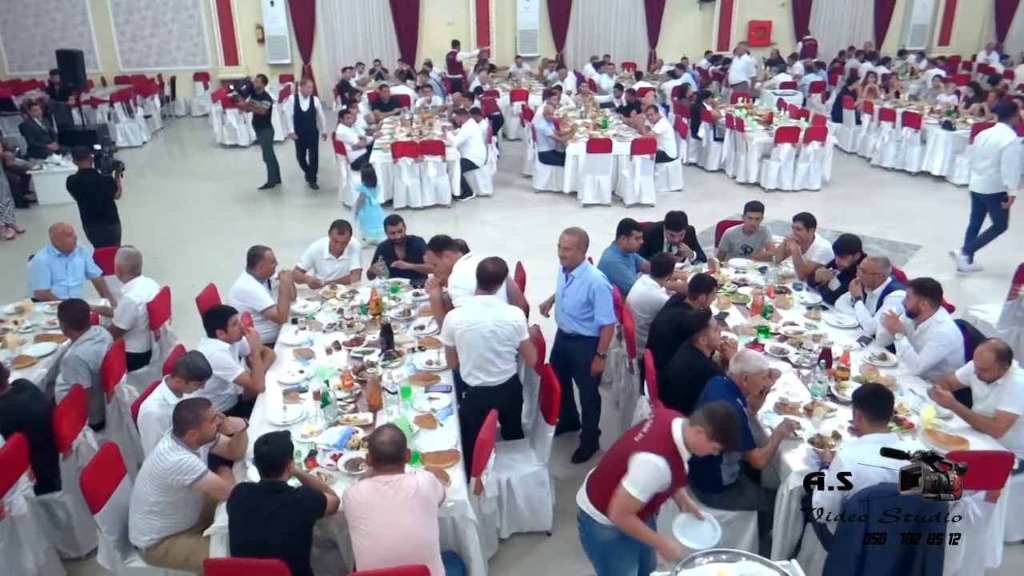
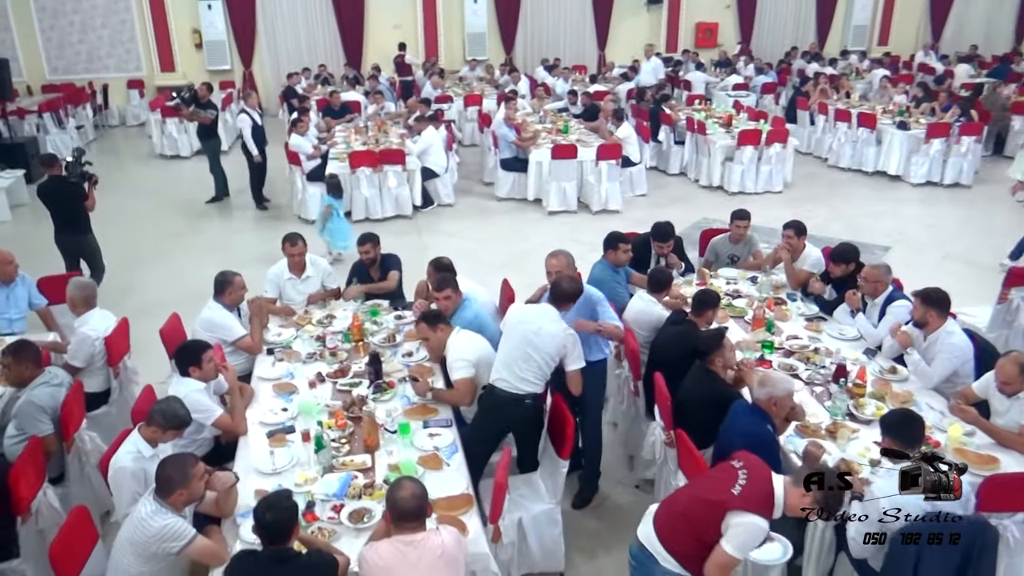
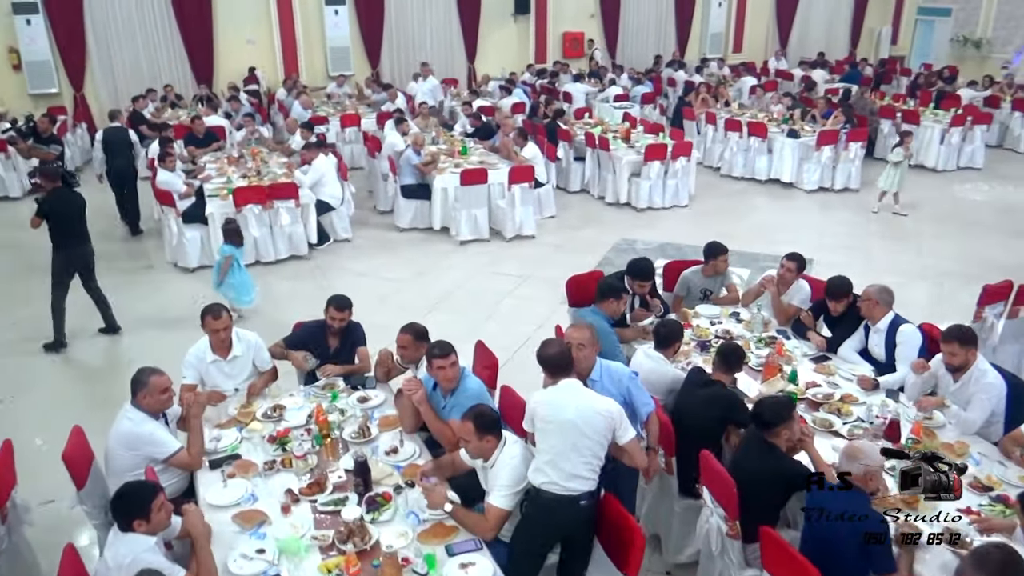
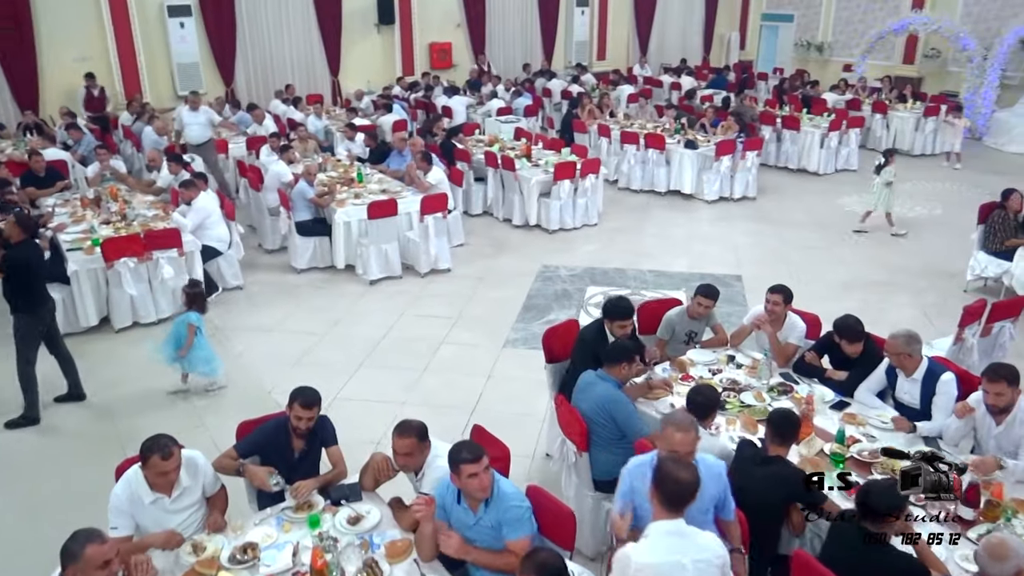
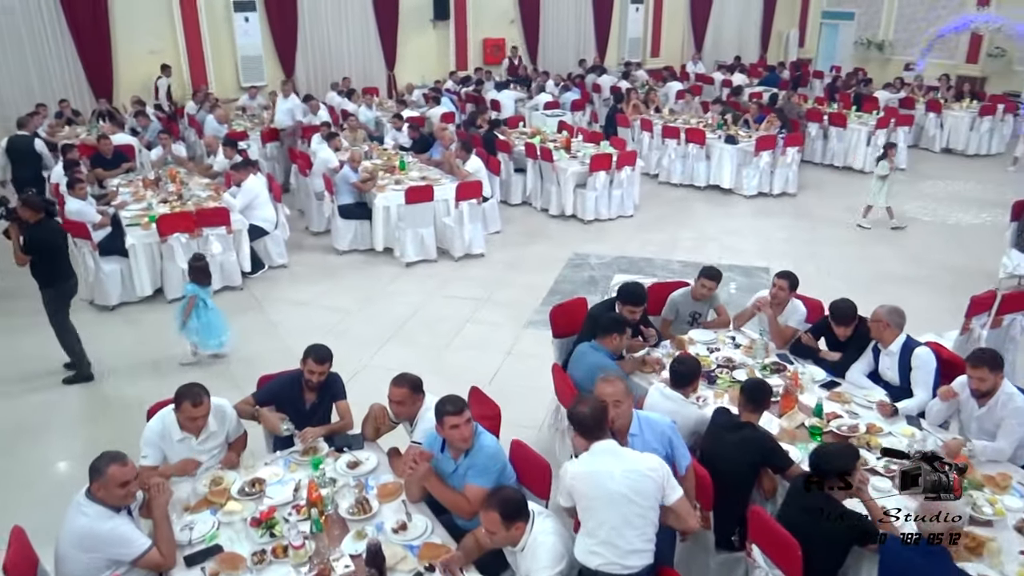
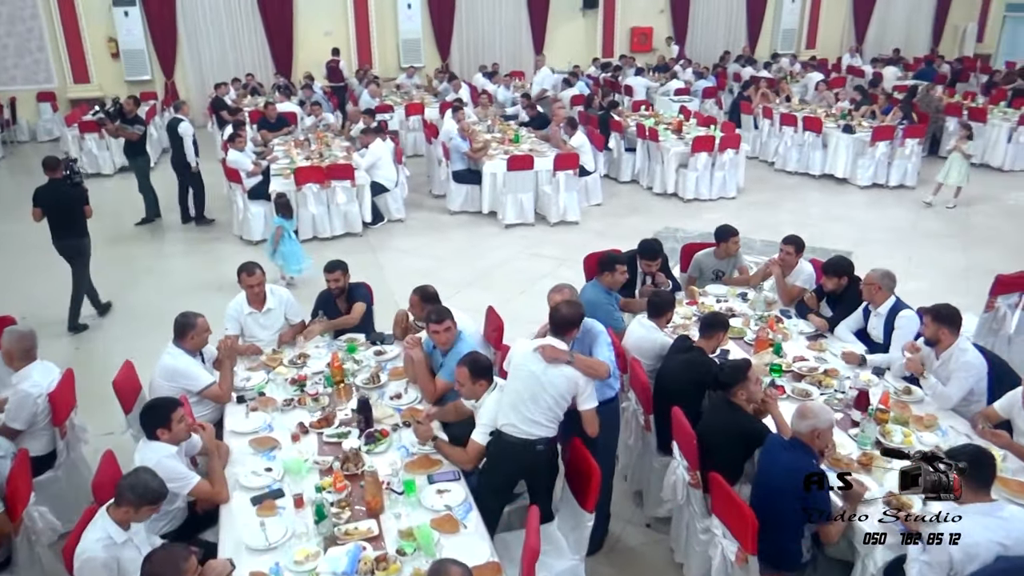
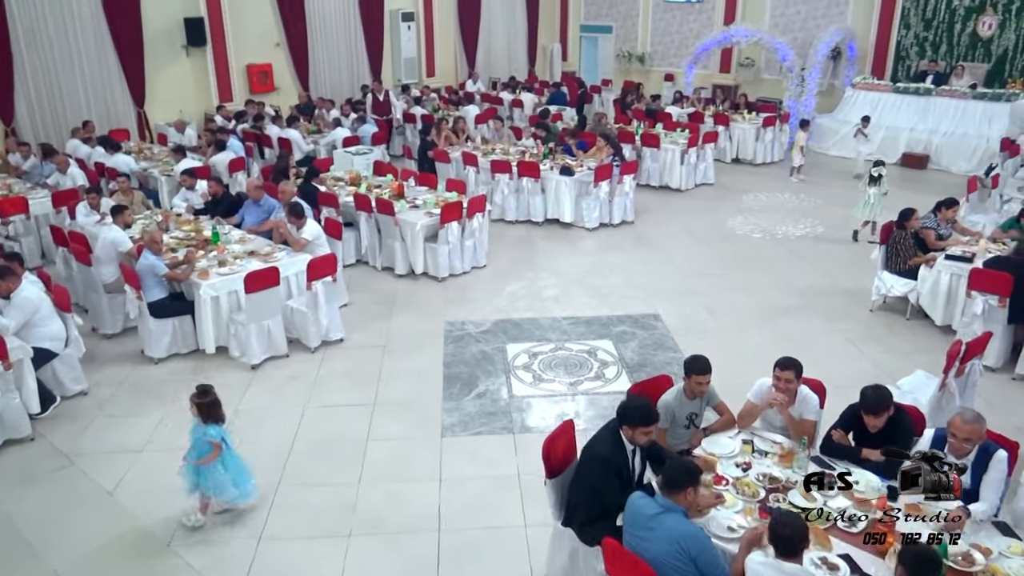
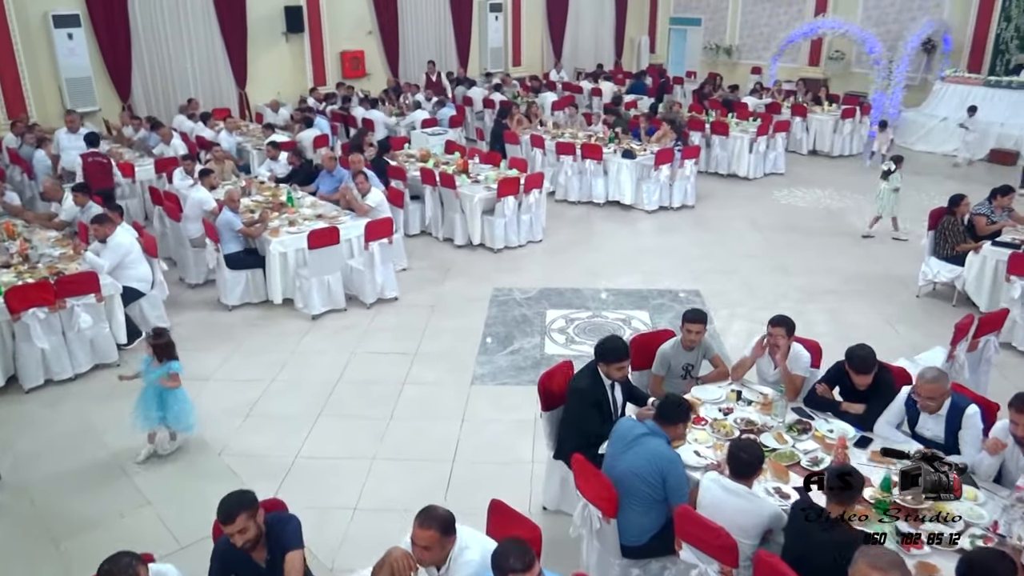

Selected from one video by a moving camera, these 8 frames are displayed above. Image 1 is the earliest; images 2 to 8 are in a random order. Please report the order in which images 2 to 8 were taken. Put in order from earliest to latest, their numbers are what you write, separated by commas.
2, 6, 3, 5, 4, 8, 7
